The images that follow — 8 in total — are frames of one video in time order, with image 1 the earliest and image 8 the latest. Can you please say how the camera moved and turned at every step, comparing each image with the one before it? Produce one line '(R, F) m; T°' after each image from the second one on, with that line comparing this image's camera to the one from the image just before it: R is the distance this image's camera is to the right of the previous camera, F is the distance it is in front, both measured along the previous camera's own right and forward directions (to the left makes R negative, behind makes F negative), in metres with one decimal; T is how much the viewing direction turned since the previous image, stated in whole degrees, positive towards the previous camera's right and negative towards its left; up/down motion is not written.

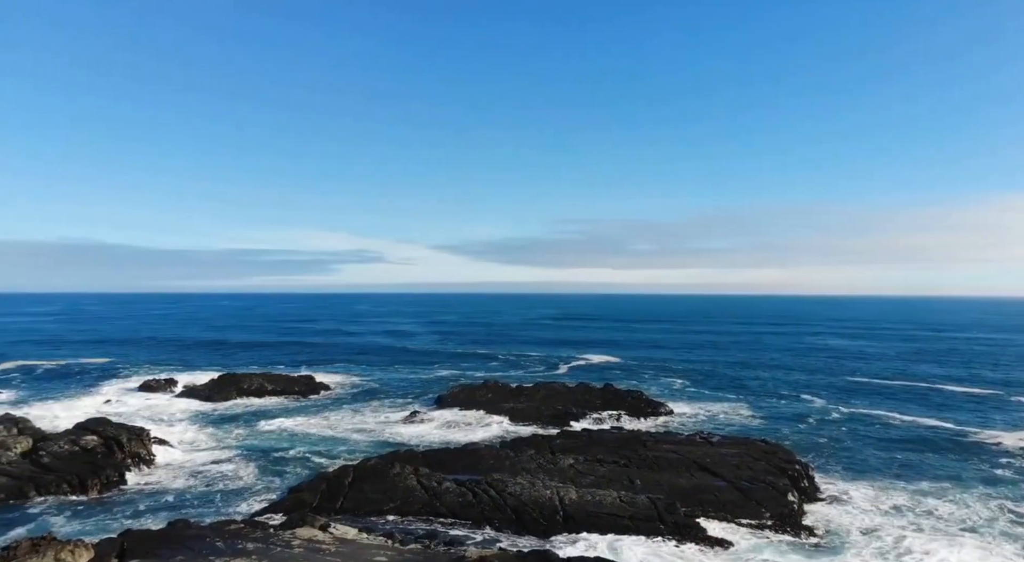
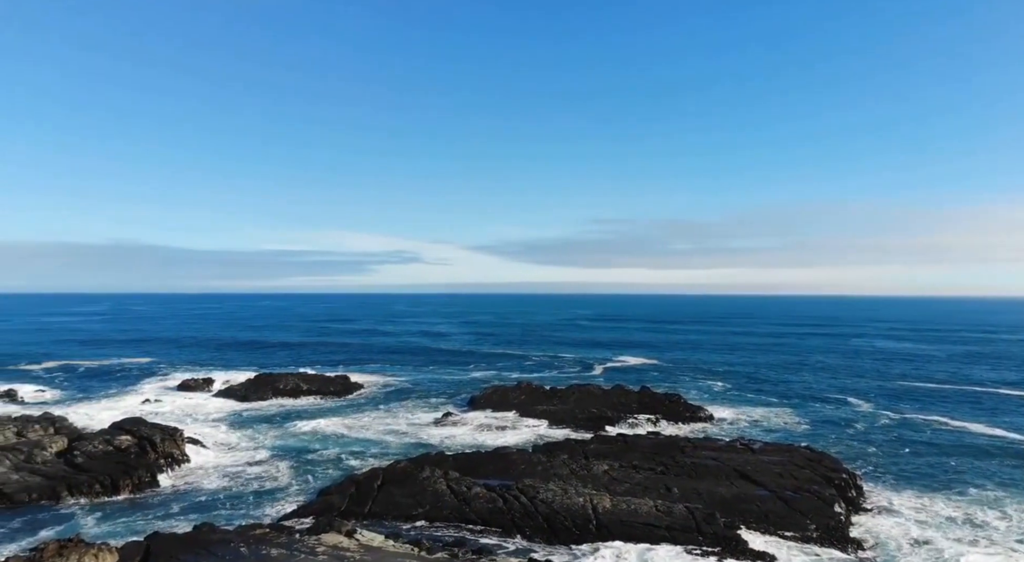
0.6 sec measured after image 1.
(+0.2, +0.9) m; -3°
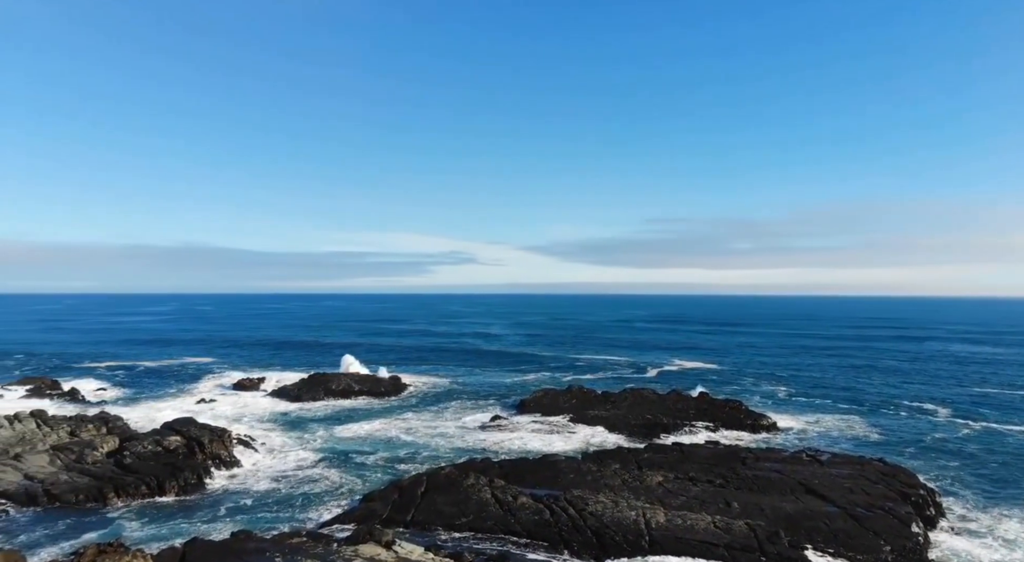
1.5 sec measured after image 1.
(+0.3, +1.3) m; -5°
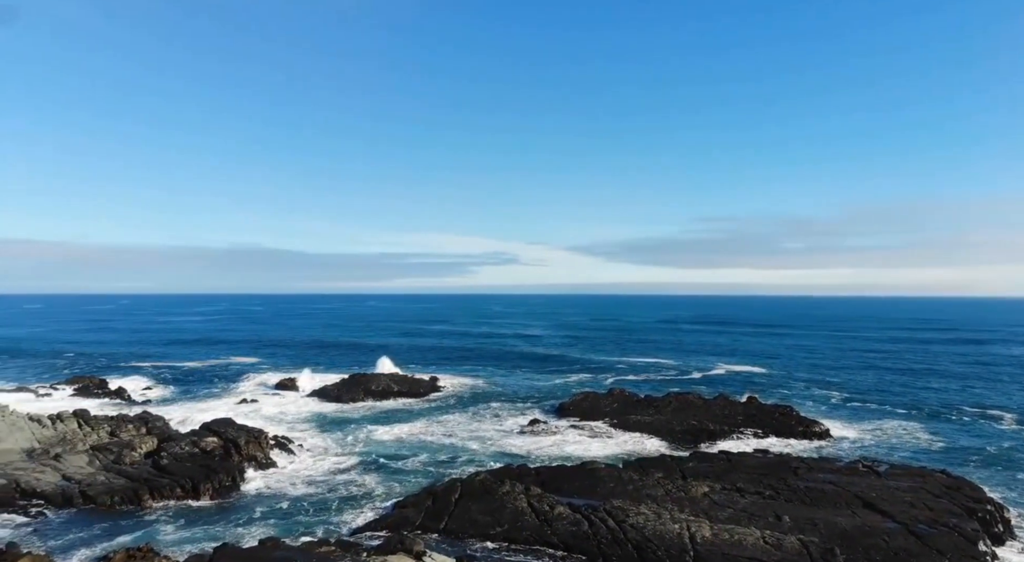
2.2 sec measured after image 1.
(+0.2, +1.1) m; -4°
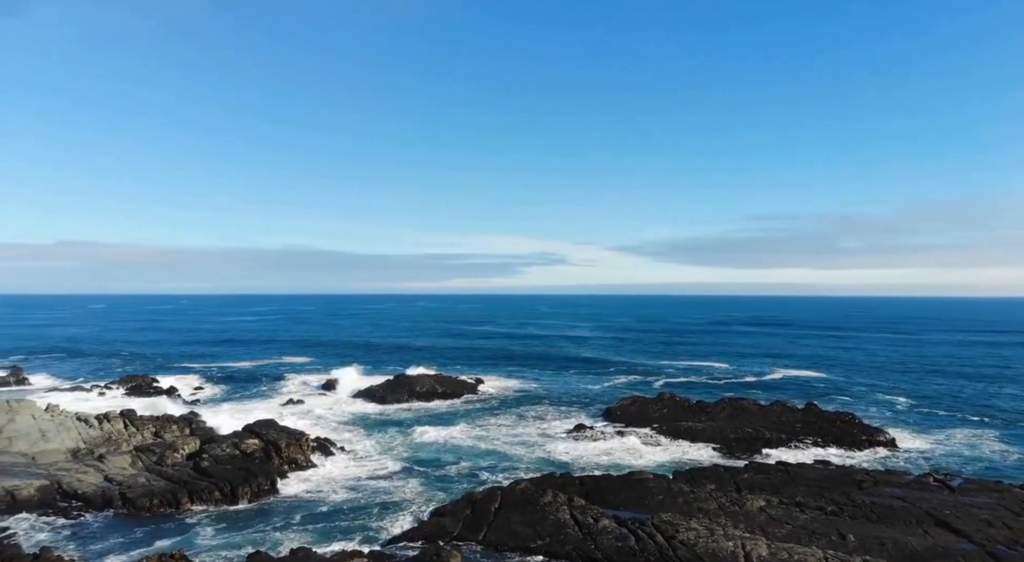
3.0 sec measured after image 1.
(+0.2, +1.2) m; -4°
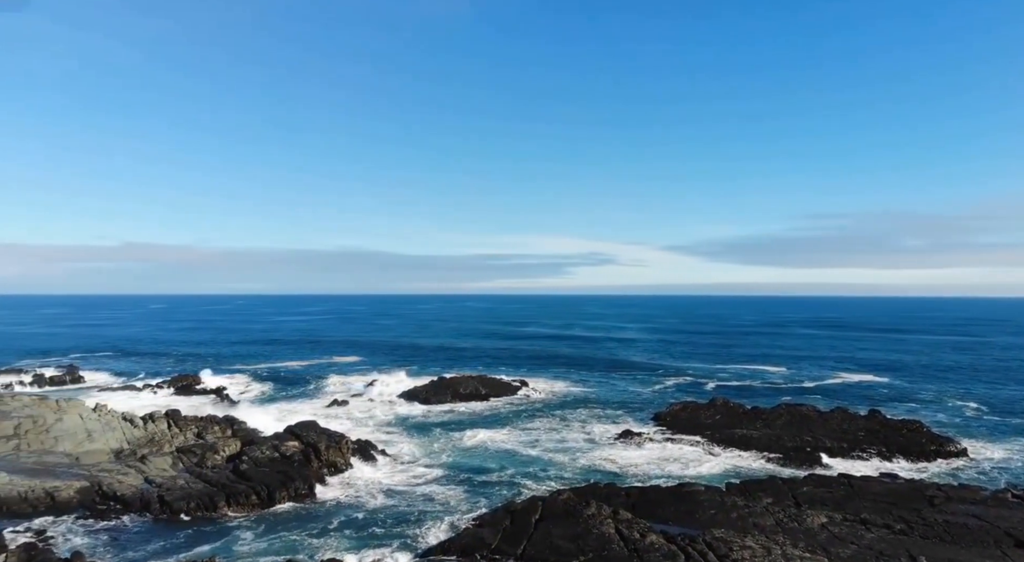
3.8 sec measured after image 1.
(+0.3, +1.2) m; -4°
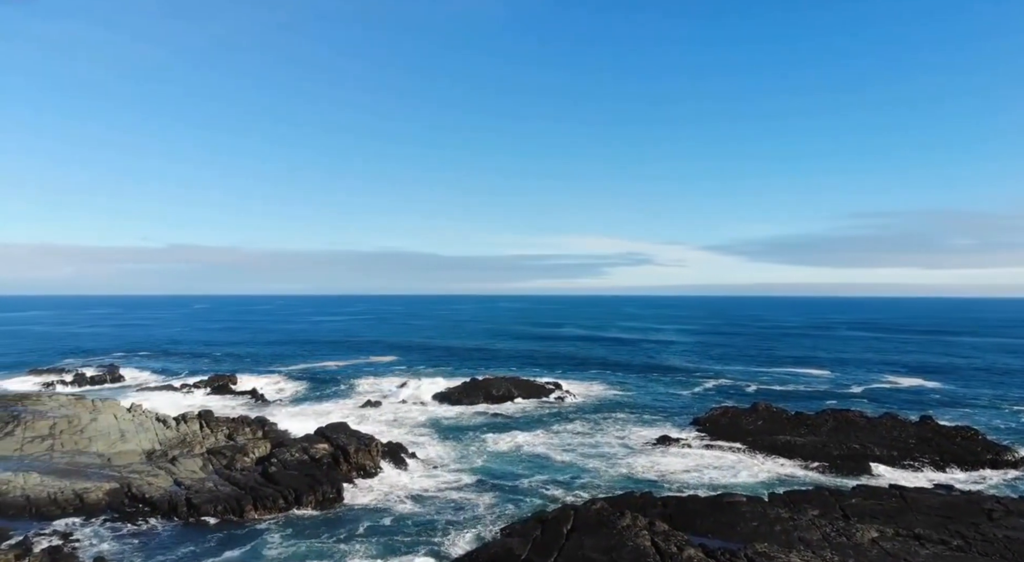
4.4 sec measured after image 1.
(+0.2, +0.9) m; -3°
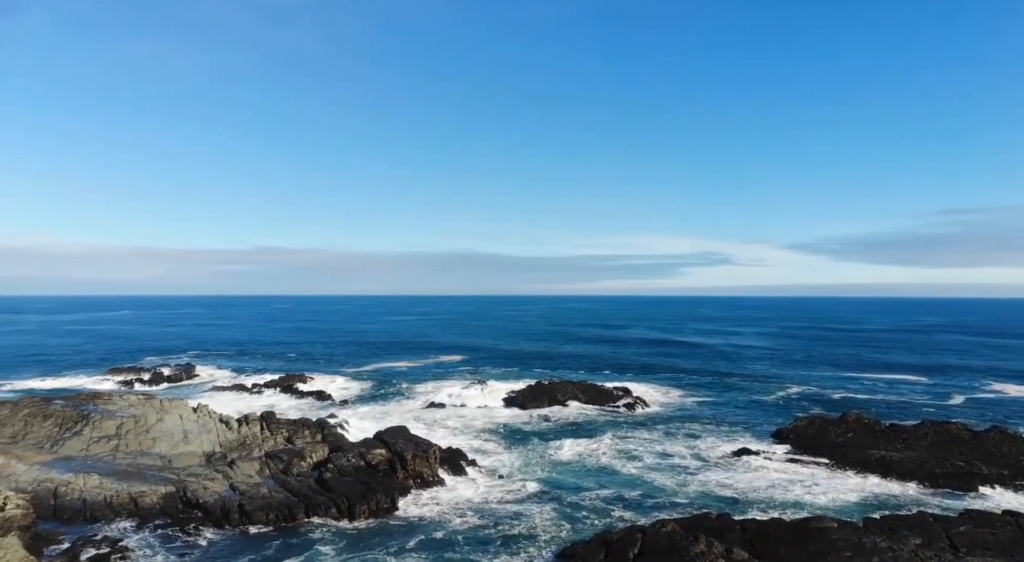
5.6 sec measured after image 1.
(+0.4, +1.8) m; -6°
